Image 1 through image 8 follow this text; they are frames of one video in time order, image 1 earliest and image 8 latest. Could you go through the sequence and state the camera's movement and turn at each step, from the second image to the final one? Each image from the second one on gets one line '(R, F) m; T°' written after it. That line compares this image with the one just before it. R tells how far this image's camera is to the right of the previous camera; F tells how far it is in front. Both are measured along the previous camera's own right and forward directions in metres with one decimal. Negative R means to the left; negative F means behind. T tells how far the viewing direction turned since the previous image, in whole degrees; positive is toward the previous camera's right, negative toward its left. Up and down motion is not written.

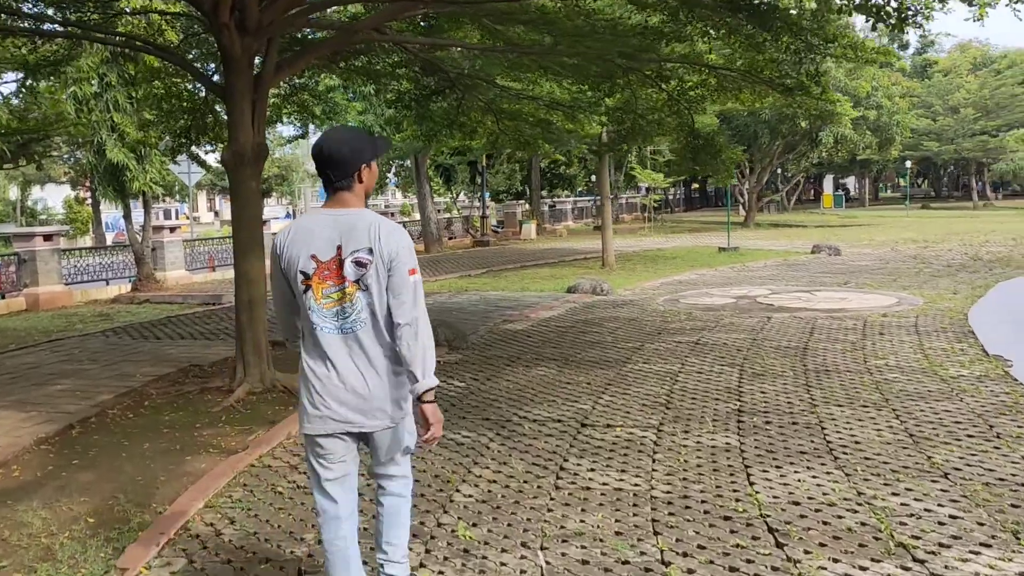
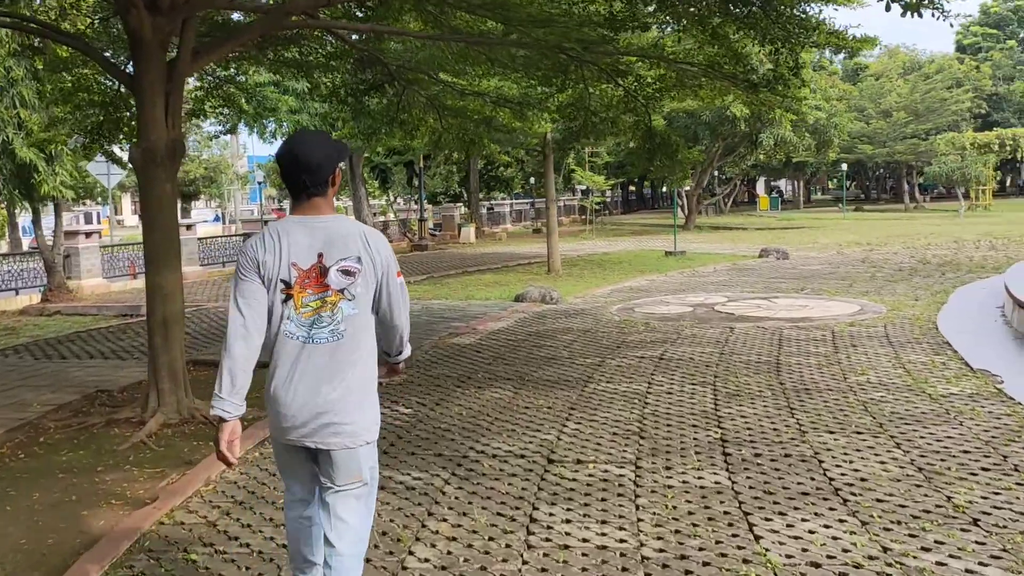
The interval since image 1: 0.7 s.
(-0.1, +0.7) m; +4°
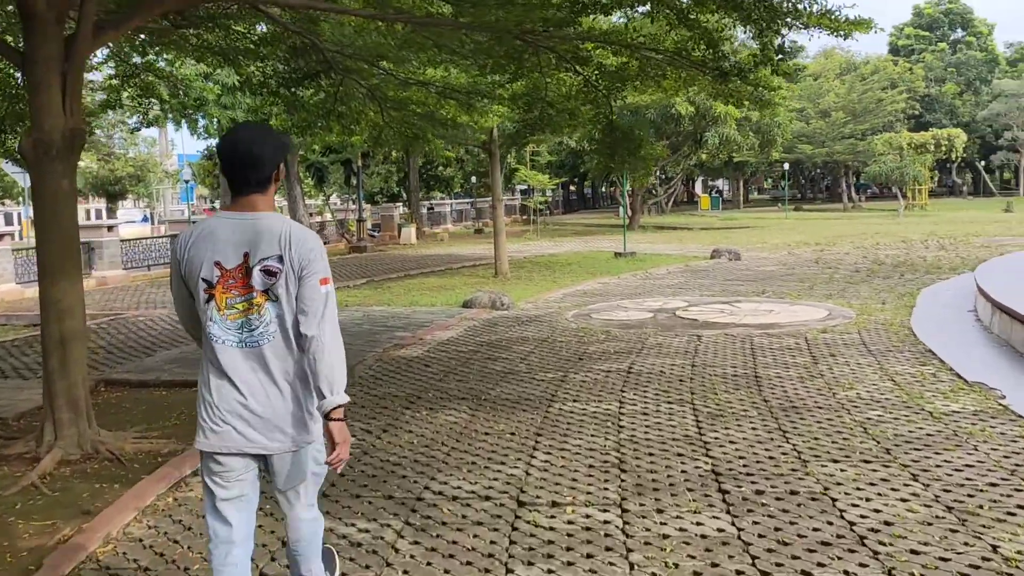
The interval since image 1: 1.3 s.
(-0.1, +0.7) m; +4°
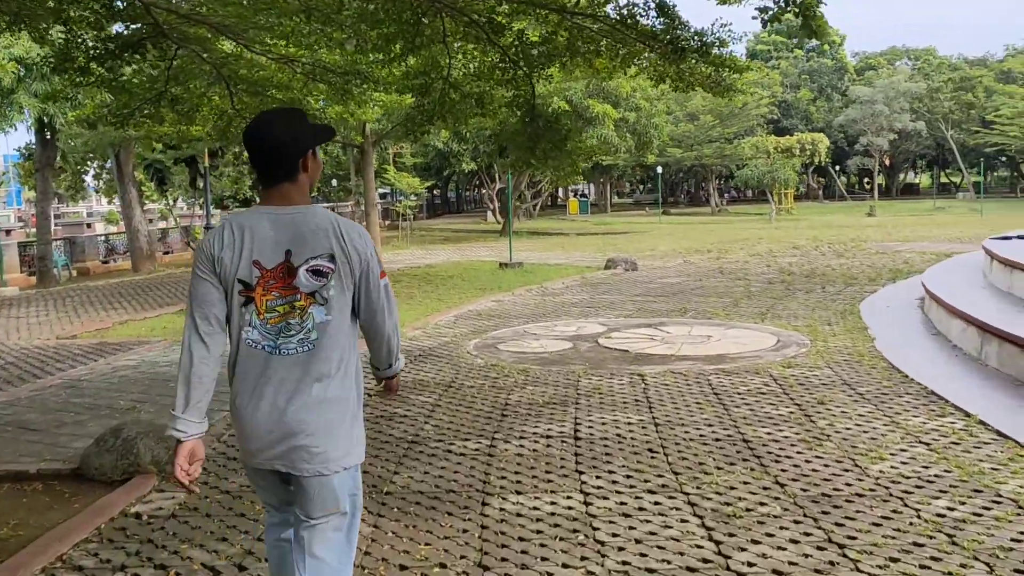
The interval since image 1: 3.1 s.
(-0.3, +1.8) m; +9°
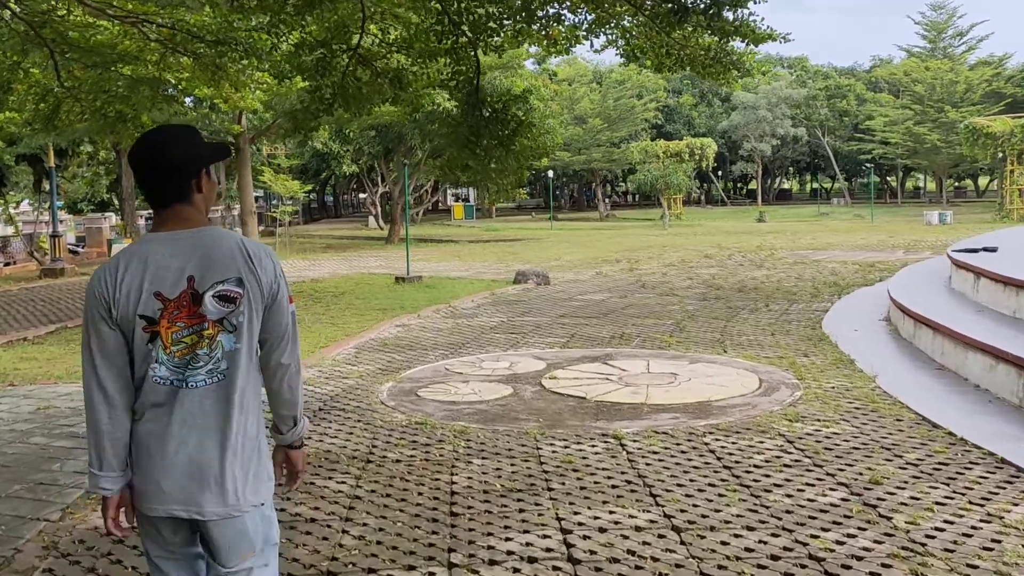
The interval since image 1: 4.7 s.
(-0.3, +1.7) m; +8°
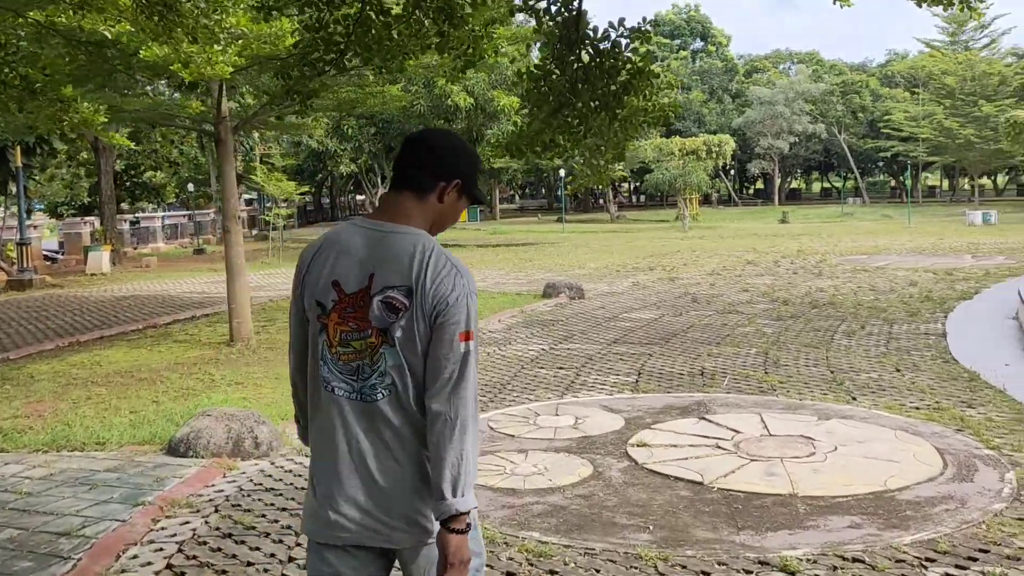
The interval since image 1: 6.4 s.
(-0.4, +1.9) m; 0°
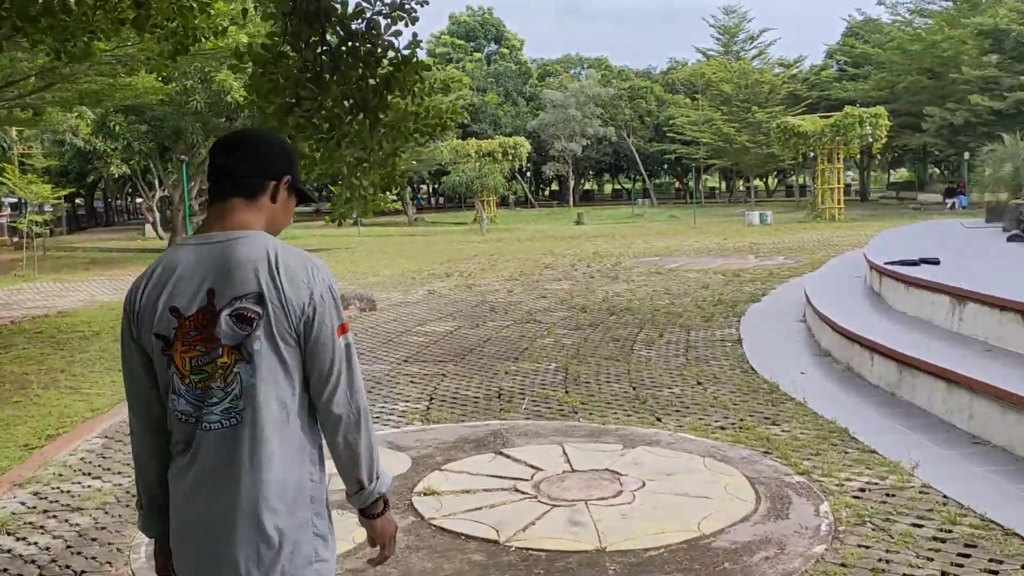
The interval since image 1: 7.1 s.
(+0.2, +0.7) m; +12°
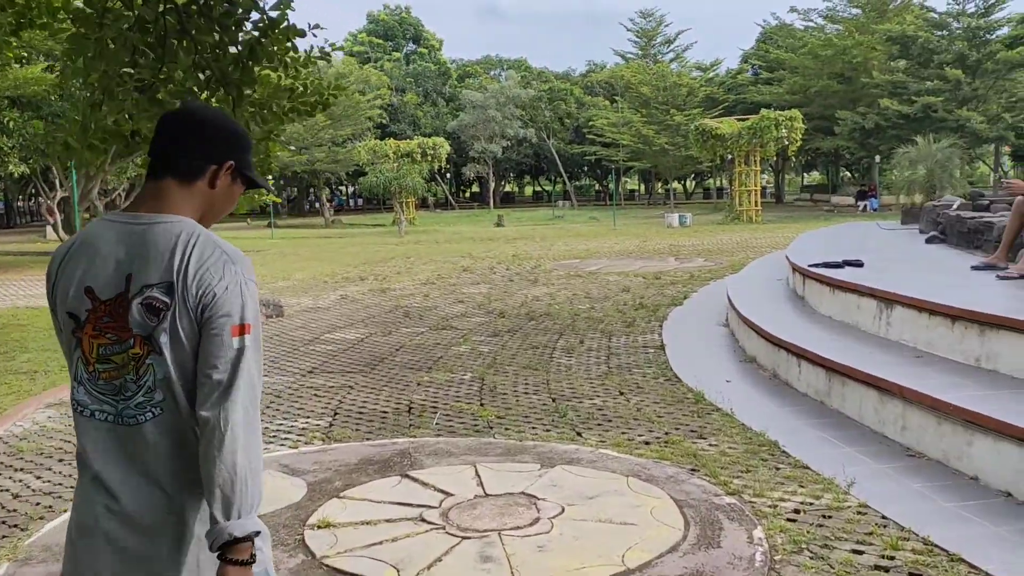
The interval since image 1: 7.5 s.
(+0.1, +0.4) m; +5°
